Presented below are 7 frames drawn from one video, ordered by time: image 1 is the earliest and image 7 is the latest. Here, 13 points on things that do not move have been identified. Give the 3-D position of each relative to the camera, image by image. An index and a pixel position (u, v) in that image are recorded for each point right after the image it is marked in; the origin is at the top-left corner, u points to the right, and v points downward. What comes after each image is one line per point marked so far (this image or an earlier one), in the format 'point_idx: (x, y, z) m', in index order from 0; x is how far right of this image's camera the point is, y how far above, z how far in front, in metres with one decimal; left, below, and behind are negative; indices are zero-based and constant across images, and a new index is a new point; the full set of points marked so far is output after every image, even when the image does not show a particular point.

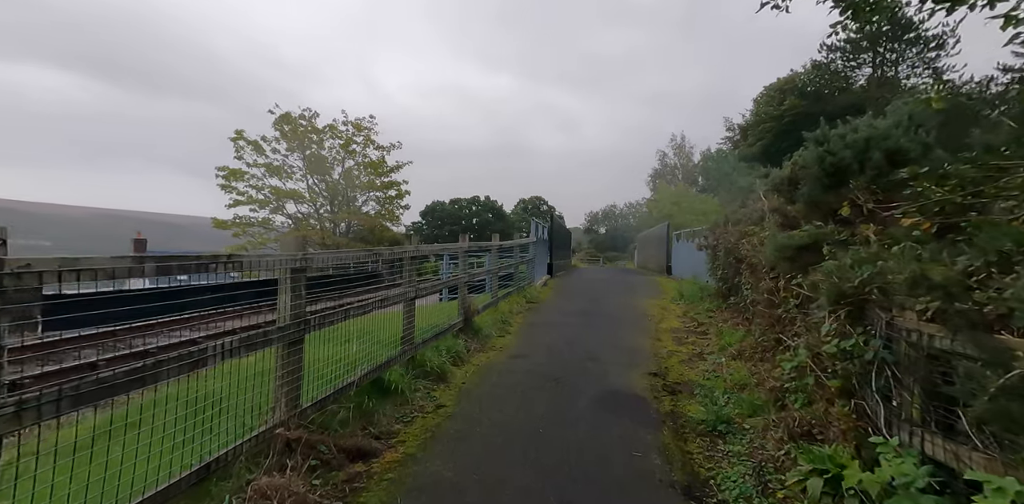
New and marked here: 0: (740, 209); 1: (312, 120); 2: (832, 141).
0: (+3.5, +0.6, +7.2) m
1: (-7.6, +5.1, +17.7) m
2: (+2.5, +0.9, +3.7) m
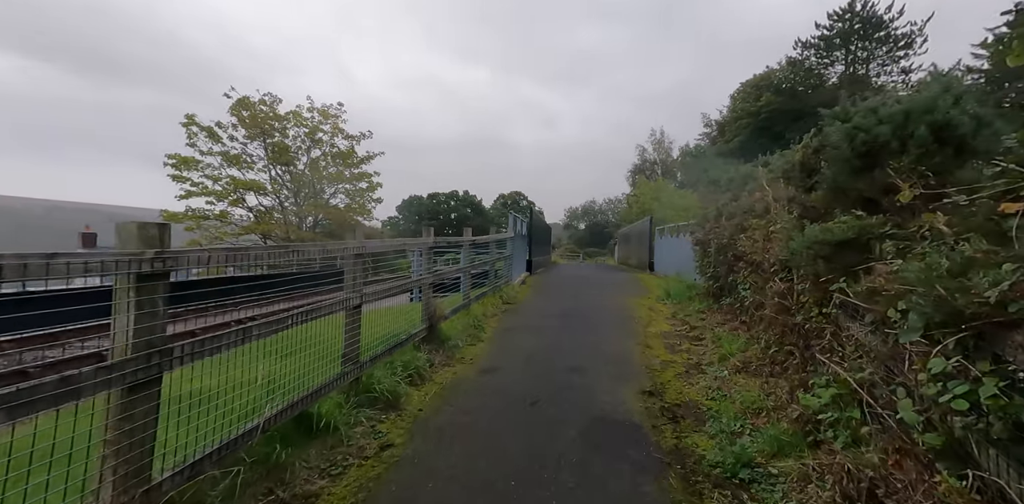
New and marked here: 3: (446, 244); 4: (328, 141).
0: (+3.1, +0.6, +6.6) m
1: (-8.5, +5.2, +16.6) m
2: (+2.3, +0.9, +3.1) m
3: (-0.7, +0.1, +5.9) m
4: (-7.1, +4.2, +17.9) m
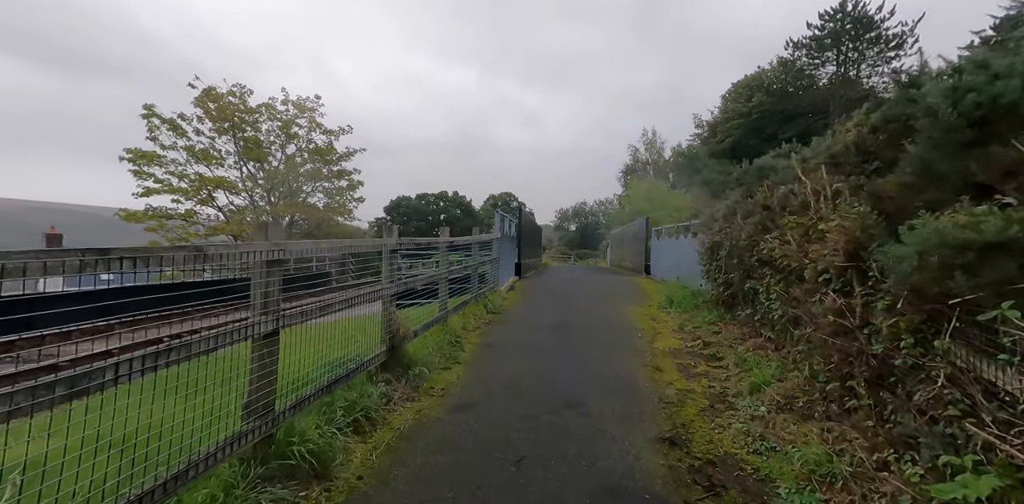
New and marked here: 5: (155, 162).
0: (+2.9, +0.6, +5.8) m
1: (-8.9, +5.1, +15.5) m
2: (+2.2, +0.9, +2.3) m
3: (-0.9, +0.1, +5.0) m
4: (-7.5, +4.1, +16.9) m
5: (-11.0, +2.8, +14.3) m
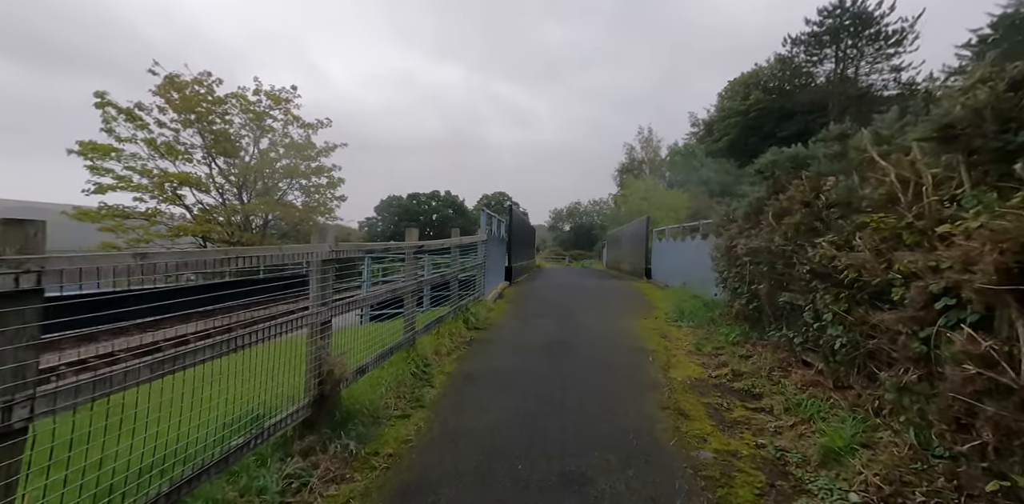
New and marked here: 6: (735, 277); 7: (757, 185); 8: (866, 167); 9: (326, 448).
0: (+2.8, +0.5, +4.8) m
1: (-9.2, +5.1, +14.4) m
2: (+2.1, +0.8, +1.3) m
3: (-1.1, 0.0, +3.9) m
4: (-7.8, +4.0, +15.7) m
5: (-11.3, +2.7, +13.1) m
6: (+2.9, -0.3, +6.1) m
7: (+3.3, +0.9, +6.2) m
8: (+2.3, +0.6, +3.1) m
9: (-1.0, -1.1, +2.6) m
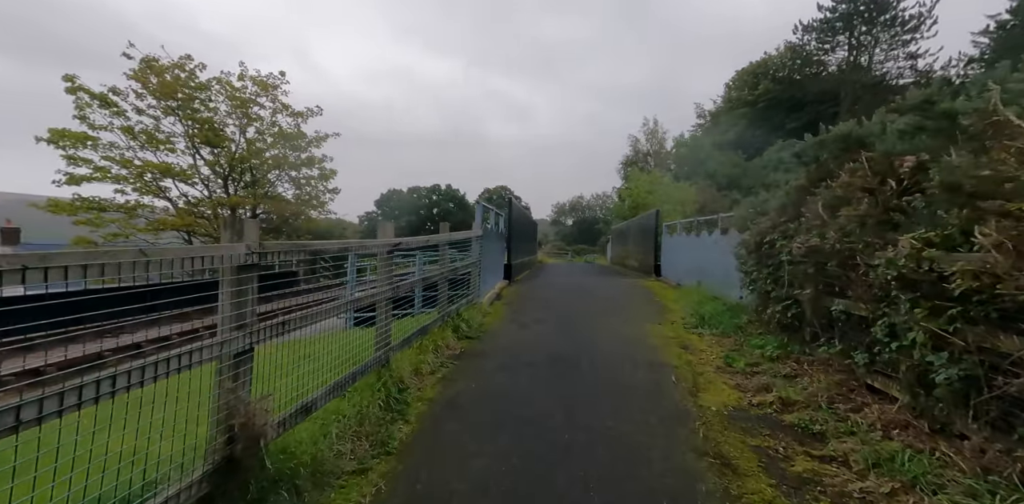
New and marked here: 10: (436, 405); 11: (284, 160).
0: (+2.7, +0.6, +4.0) m
1: (-9.1, +5.2, +13.5) m
2: (+2.0, +0.8, +0.4) m
3: (-1.1, 0.0, +3.1) m
4: (-7.8, +4.2, +14.9) m
5: (-11.2, +2.8, +12.4) m
6: (+2.9, -0.3, +5.3) m
7: (+3.2, +0.9, +5.4) m
8: (+2.3, +0.6, +2.3) m
9: (-1.1, -1.1, +1.8) m
10: (-0.6, -1.1, +3.4) m
11: (-7.2, +2.9, +14.8) m
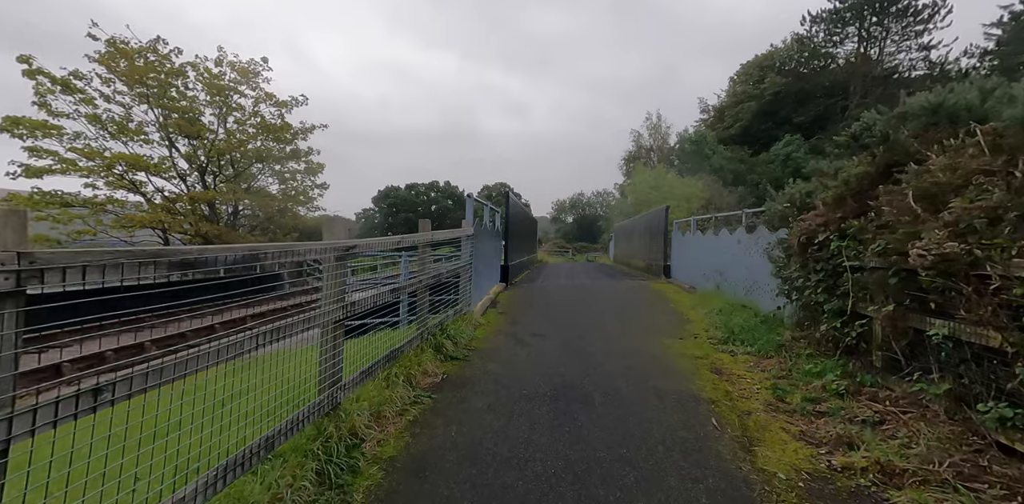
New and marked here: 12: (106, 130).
0: (+2.7, +0.5, +3.0) m
1: (-9.2, +5.2, +12.5) m
2: (+2.0, +0.7, -0.5) m
3: (-1.1, 0.0, +2.2) m
4: (-7.8, +4.2, +13.9) m
5: (-11.3, +2.8, +11.4) m
6: (+2.8, -0.3, +4.3) m
7: (+3.2, +0.9, +4.4) m
8: (+2.2, +0.5, +1.3) m
9: (-1.1, -1.1, +0.9) m
10: (-0.6, -1.1, +2.5) m
11: (-7.3, +3.0, +13.9) m
12: (-10.4, +3.1, +12.0) m
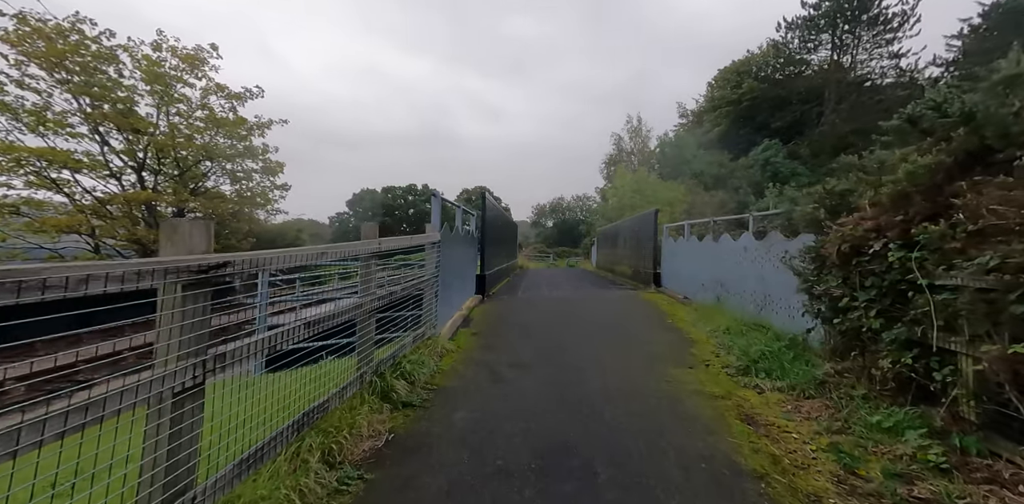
0: (+2.5, +0.4, +2.1) m
1: (-9.8, +5.0, +11.1) m
2: (+2.0, +0.7, -1.5) m
3: (-1.2, -0.1, +1.0) m
4: (-8.5, +4.0, +12.5) m
5: (-11.8, +2.7, +9.8) m
6: (+2.6, -0.4, +3.4) m
7: (+3.0, +0.8, +3.5) m
8: (+2.2, +0.5, +0.3) m
9: (-1.2, -1.2, -0.2) m
10: (-0.7, -1.2, +1.4) m
11: (-7.9, +2.8, +12.5) m
12: (-11.0, +2.9, +10.5) m
